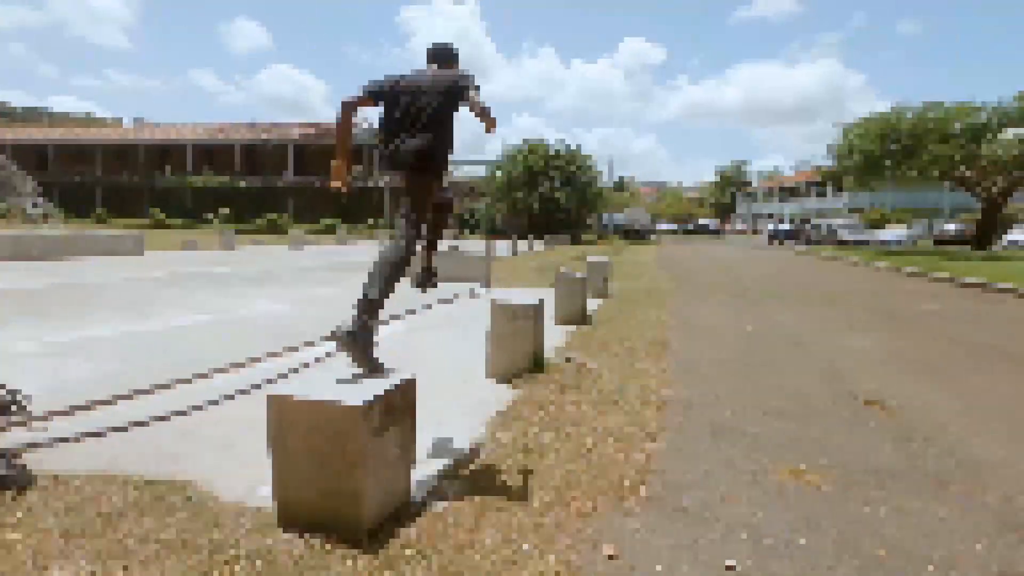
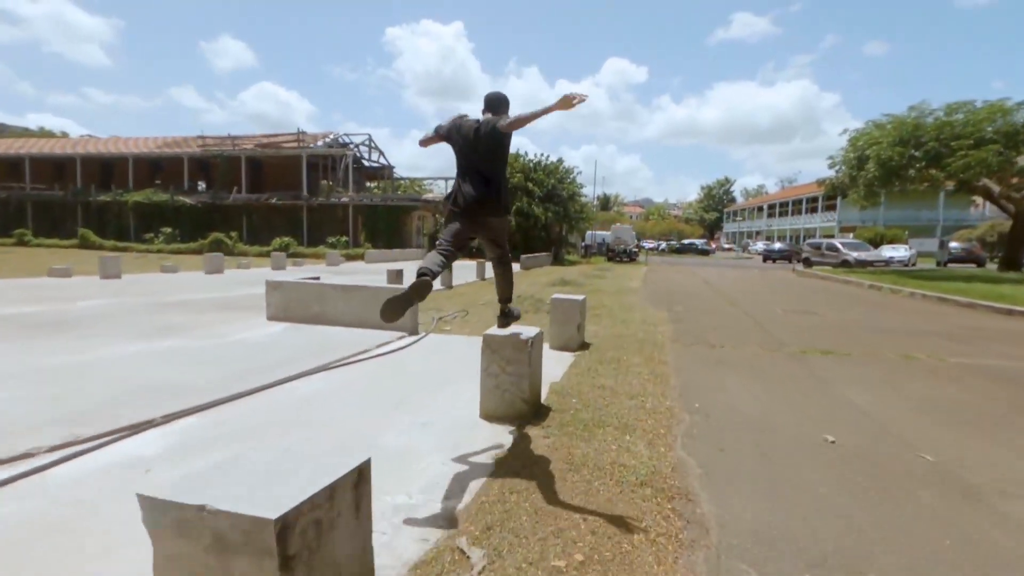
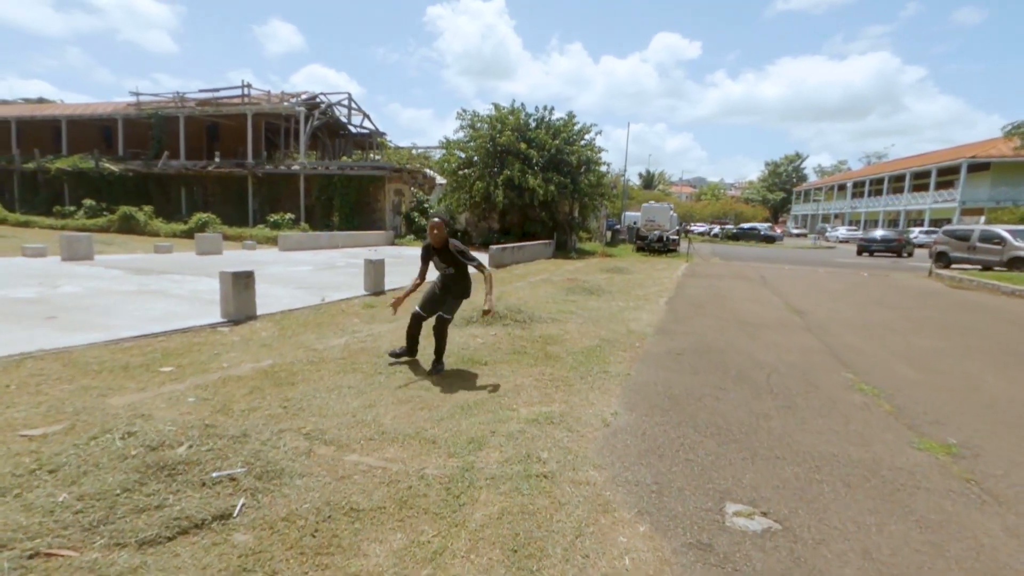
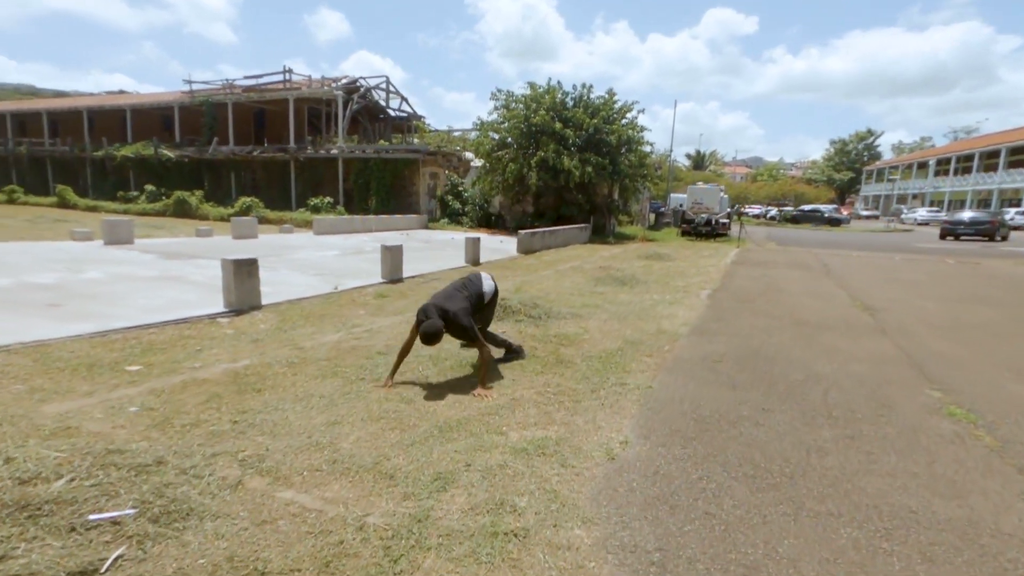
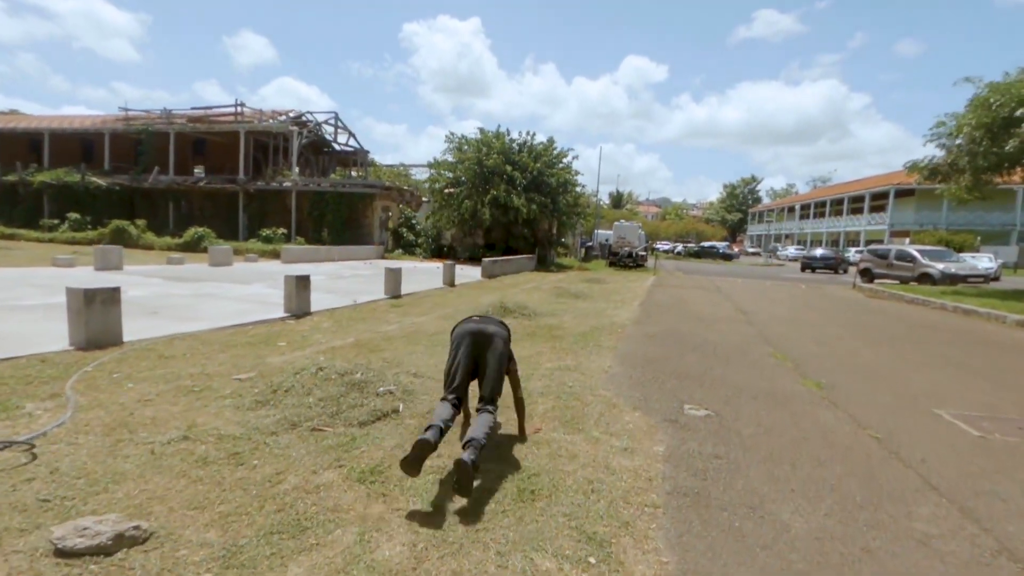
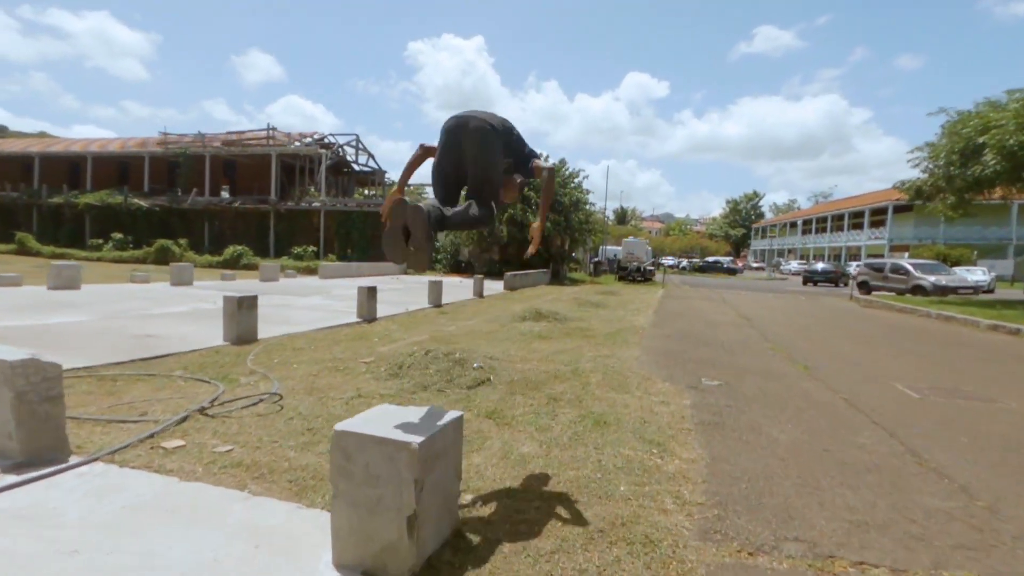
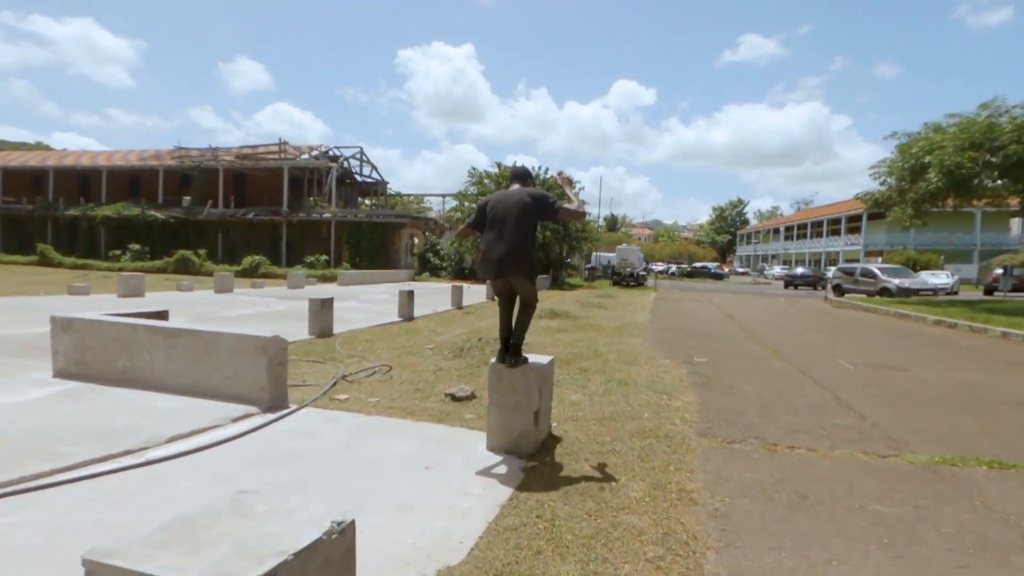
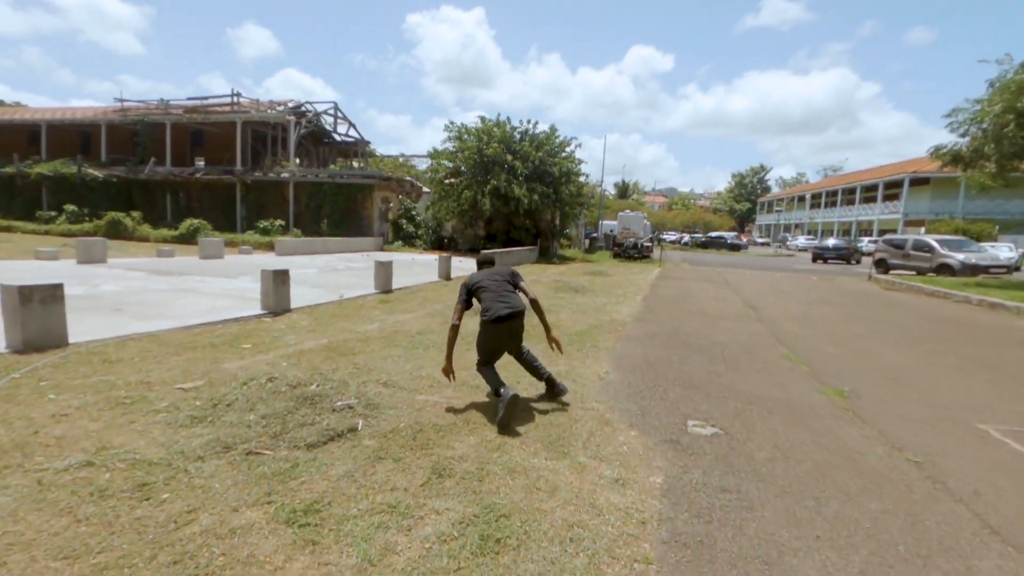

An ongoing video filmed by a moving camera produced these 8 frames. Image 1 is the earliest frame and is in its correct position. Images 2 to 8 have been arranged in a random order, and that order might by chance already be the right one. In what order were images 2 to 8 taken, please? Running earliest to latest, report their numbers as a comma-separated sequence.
2, 7, 6, 5, 8, 3, 4
